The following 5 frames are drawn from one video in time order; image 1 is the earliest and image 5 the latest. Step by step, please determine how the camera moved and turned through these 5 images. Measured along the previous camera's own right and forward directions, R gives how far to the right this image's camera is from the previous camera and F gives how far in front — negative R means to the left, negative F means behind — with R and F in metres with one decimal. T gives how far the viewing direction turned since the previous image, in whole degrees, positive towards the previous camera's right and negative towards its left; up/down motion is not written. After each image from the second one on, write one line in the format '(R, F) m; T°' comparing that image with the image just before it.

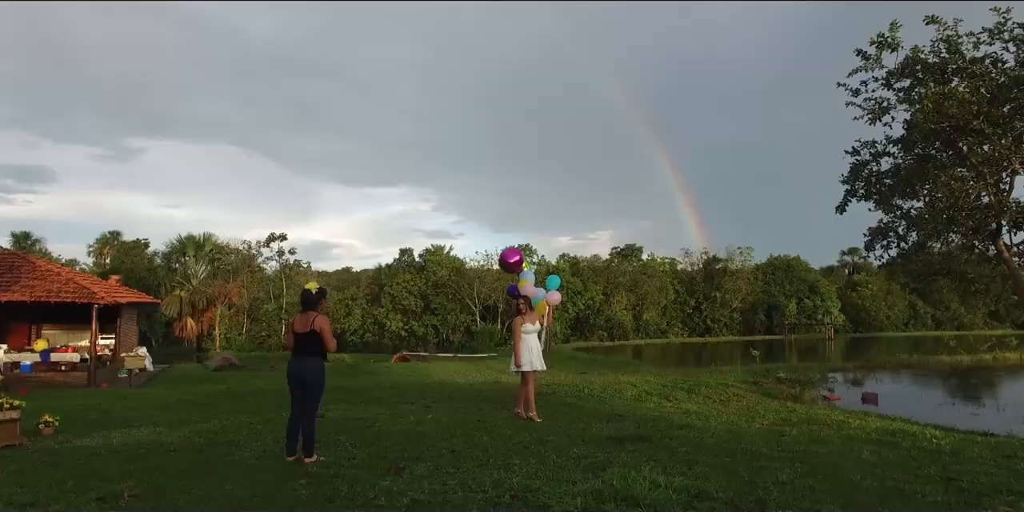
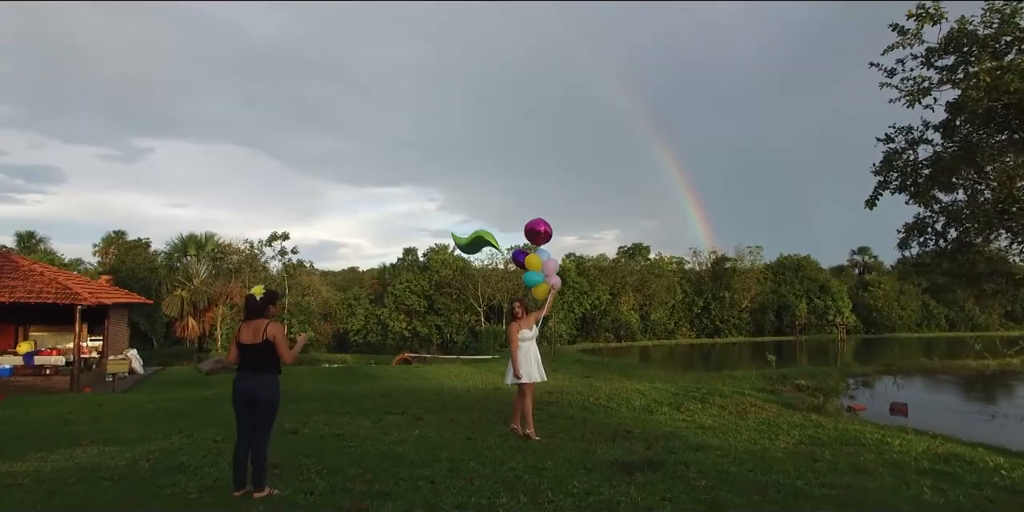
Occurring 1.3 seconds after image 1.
(+0.1, +0.9) m; -1°
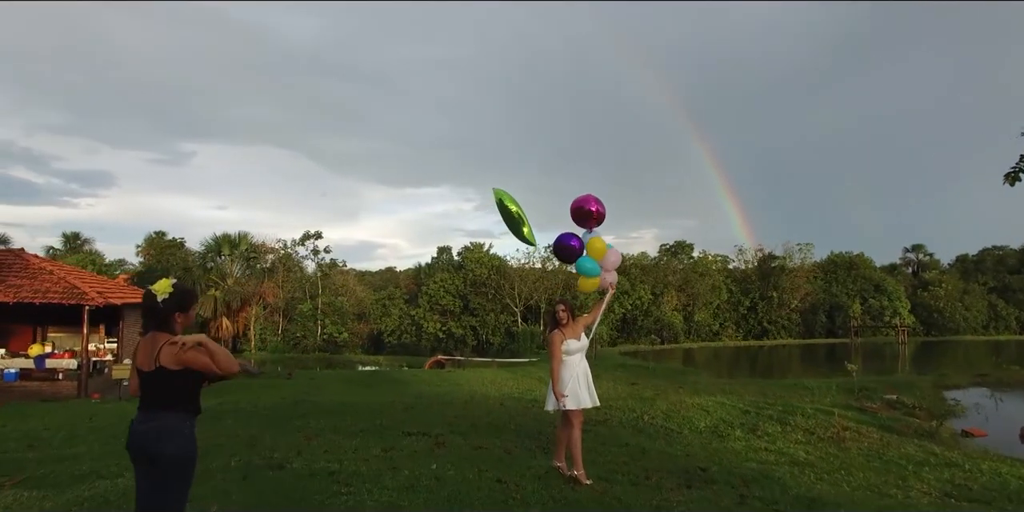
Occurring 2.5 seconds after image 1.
(0.0, +1.8) m; -3°
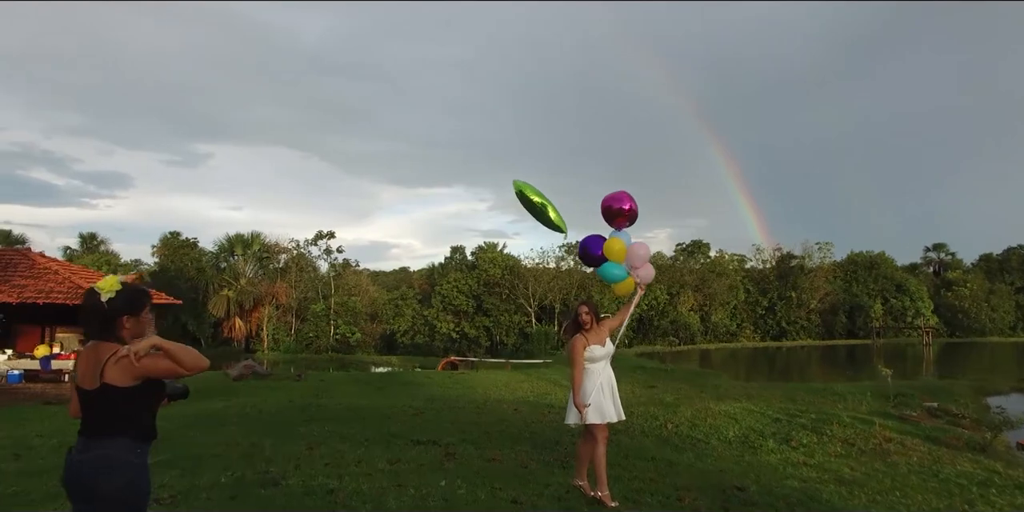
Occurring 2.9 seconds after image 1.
(0.0, +0.6) m; -1°
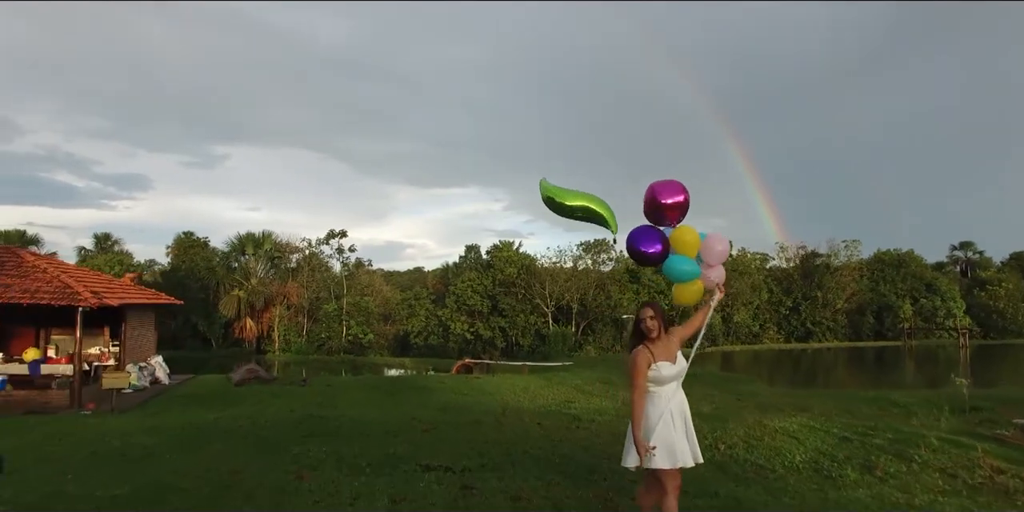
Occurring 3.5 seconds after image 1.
(-0.1, +1.4) m; -1°
